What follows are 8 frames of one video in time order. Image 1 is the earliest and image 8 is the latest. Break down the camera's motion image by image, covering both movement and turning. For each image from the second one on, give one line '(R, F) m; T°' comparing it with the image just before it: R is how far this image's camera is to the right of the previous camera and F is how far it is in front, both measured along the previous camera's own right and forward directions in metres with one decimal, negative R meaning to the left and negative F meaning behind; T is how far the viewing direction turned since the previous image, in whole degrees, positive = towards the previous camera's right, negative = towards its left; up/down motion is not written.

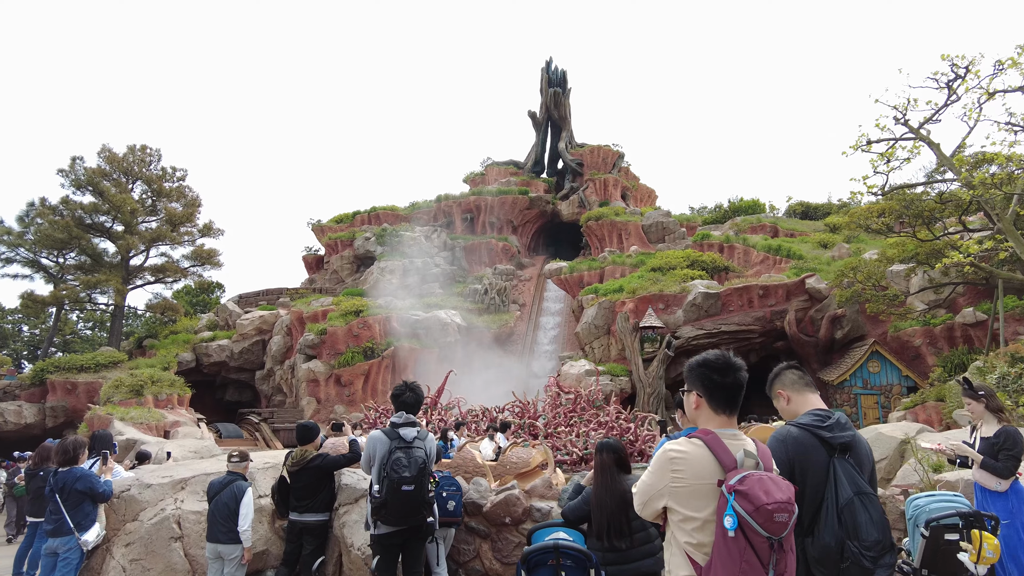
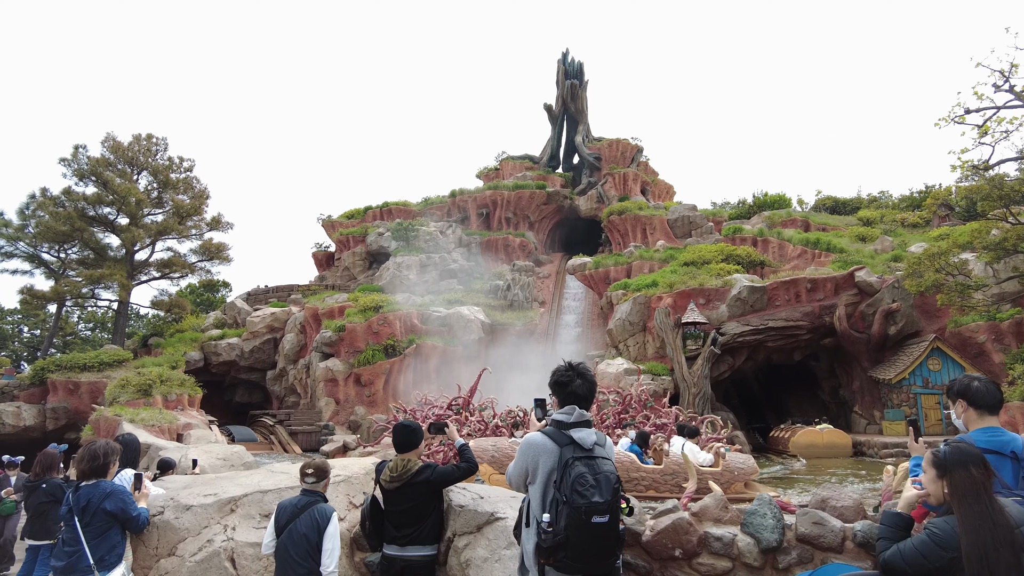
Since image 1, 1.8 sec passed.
(-0.8, +1.0) m; 0°
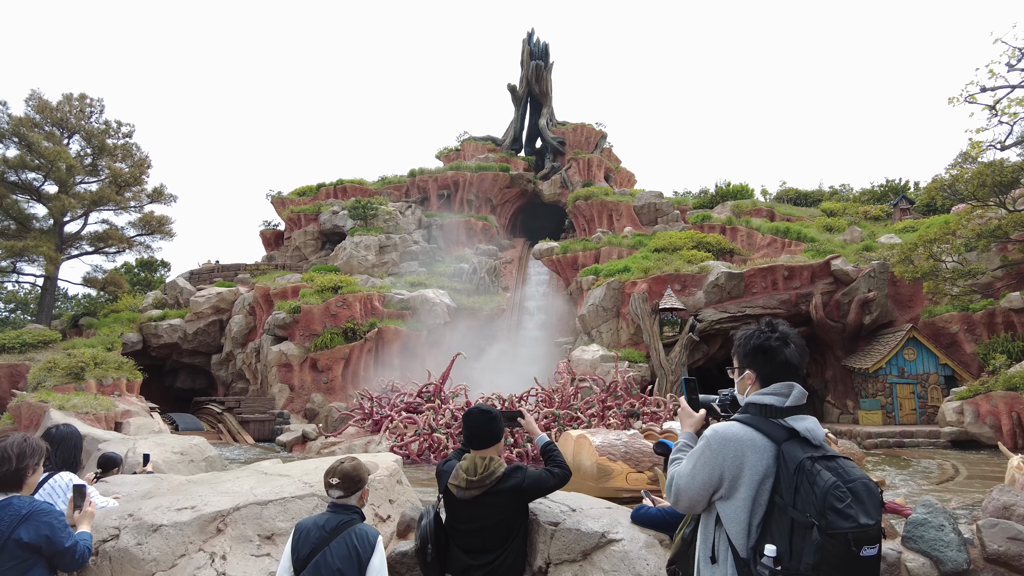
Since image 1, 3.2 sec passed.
(-0.6, +0.8) m; +5°
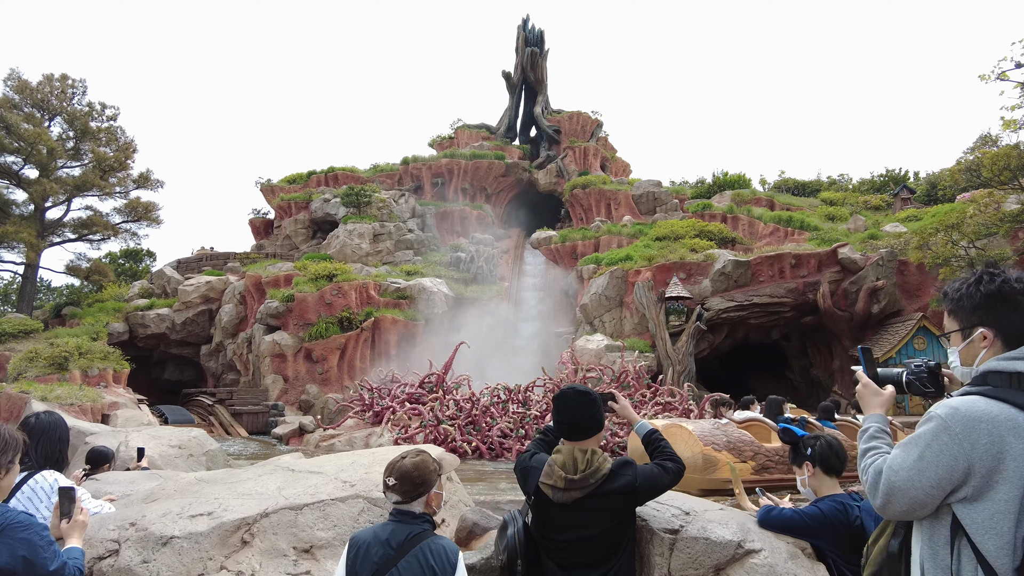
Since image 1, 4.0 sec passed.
(-0.3, +0.4) m; +1°
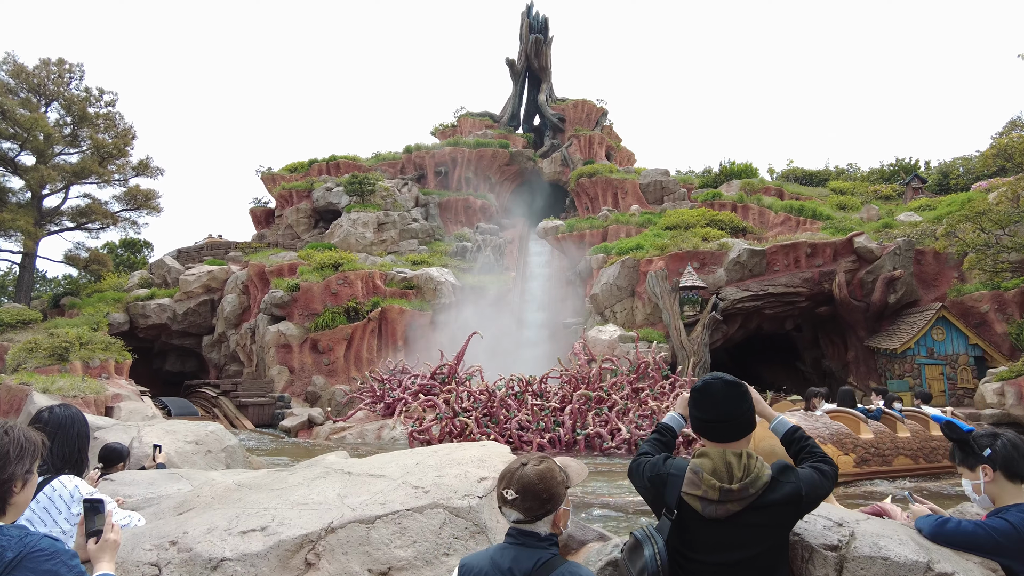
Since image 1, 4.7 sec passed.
(-0.3, +0.3) m; 0°
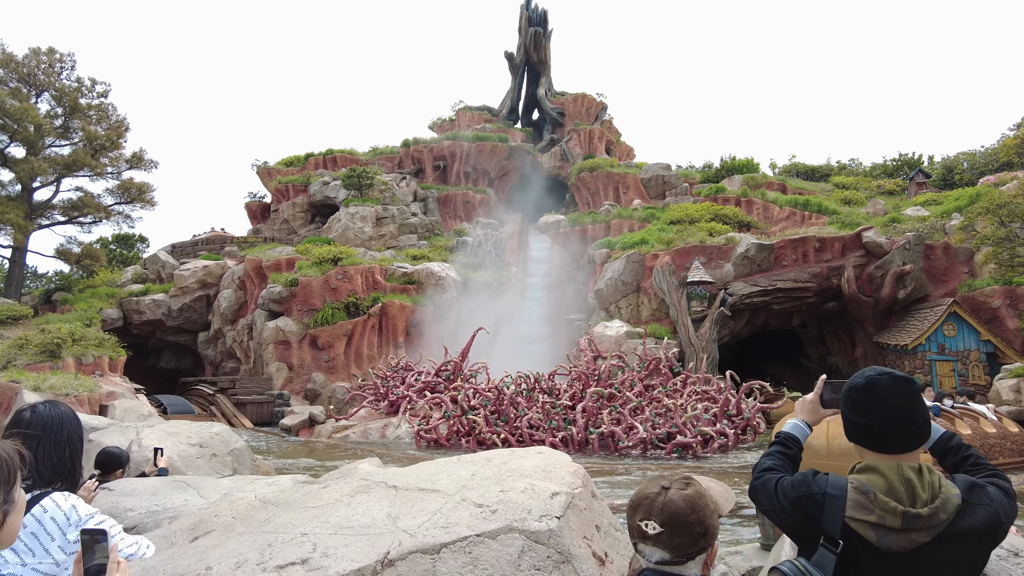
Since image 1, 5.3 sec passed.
(-0.2, +0.3) m; +1°
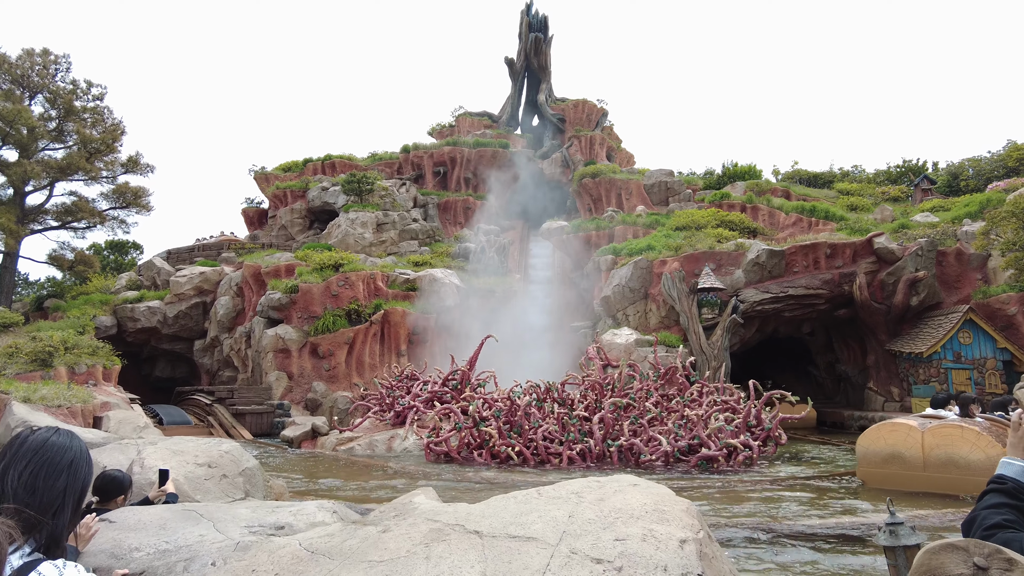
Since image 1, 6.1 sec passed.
(-0.3, +0.3) m; +1°
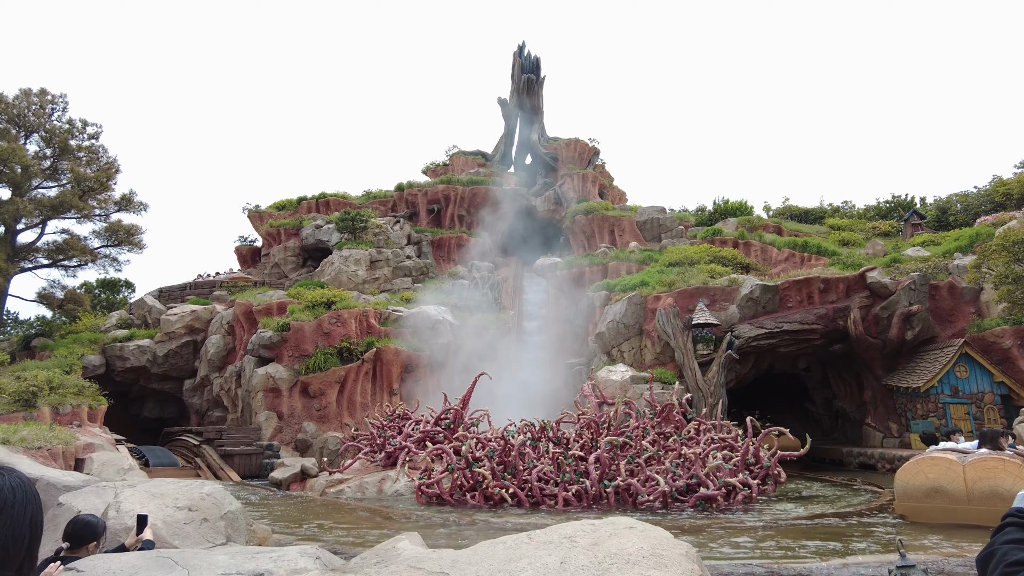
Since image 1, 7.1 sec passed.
(0.0, 0.0) m; +1°
